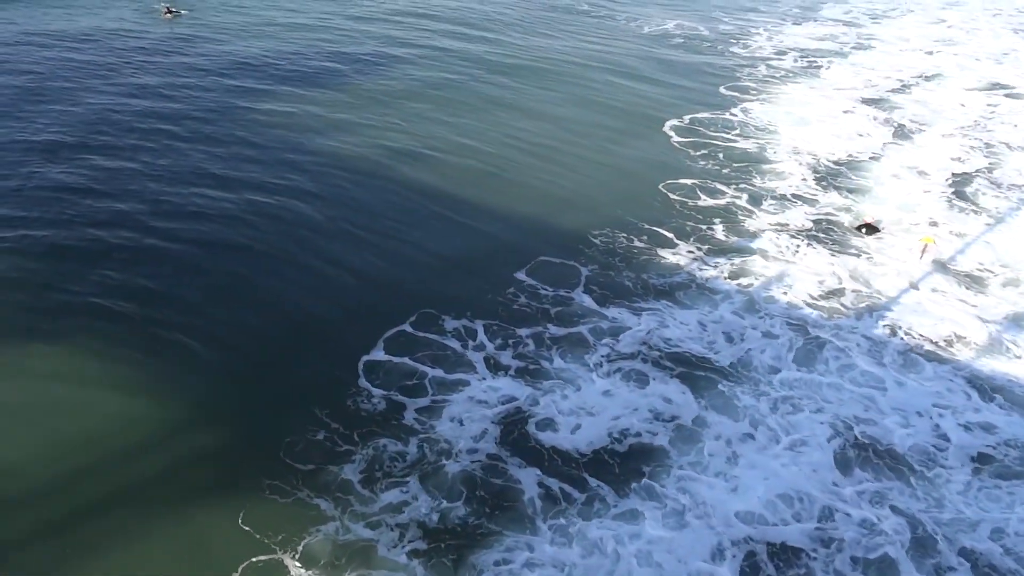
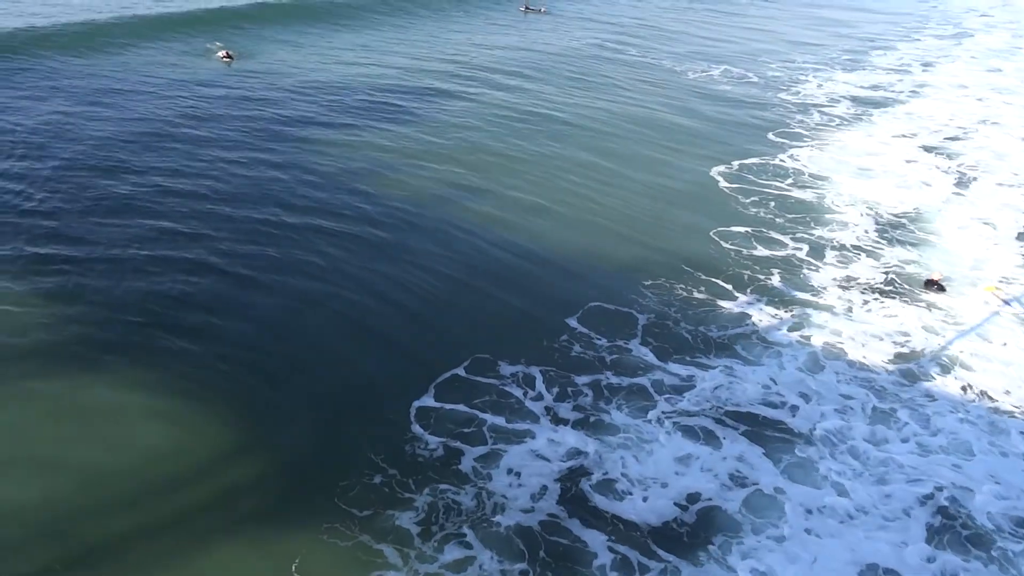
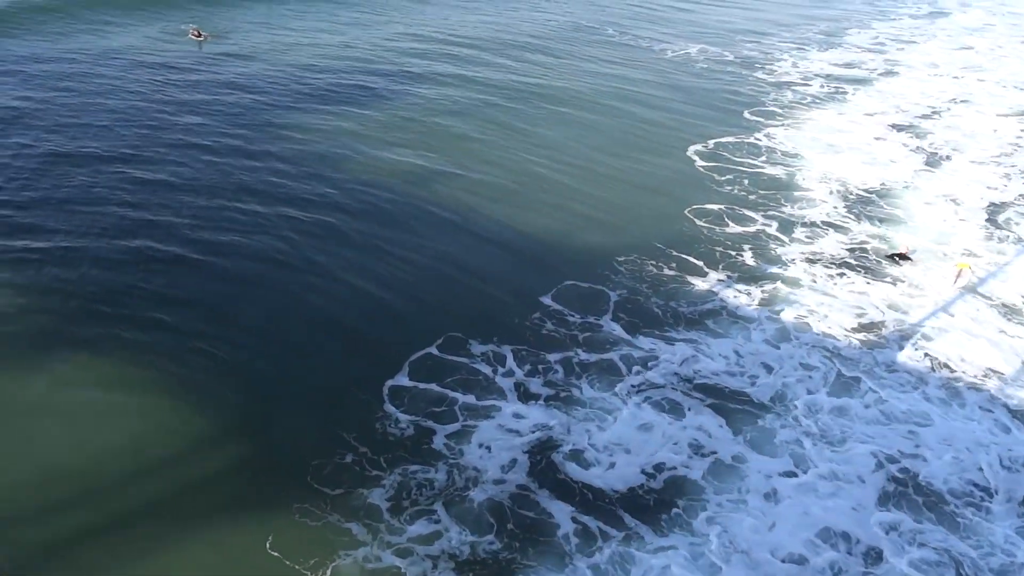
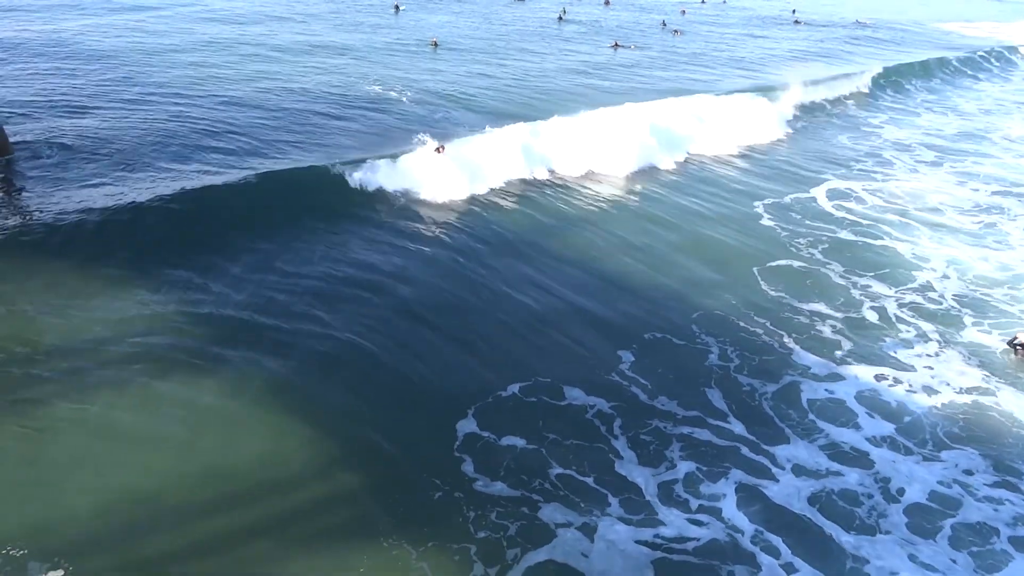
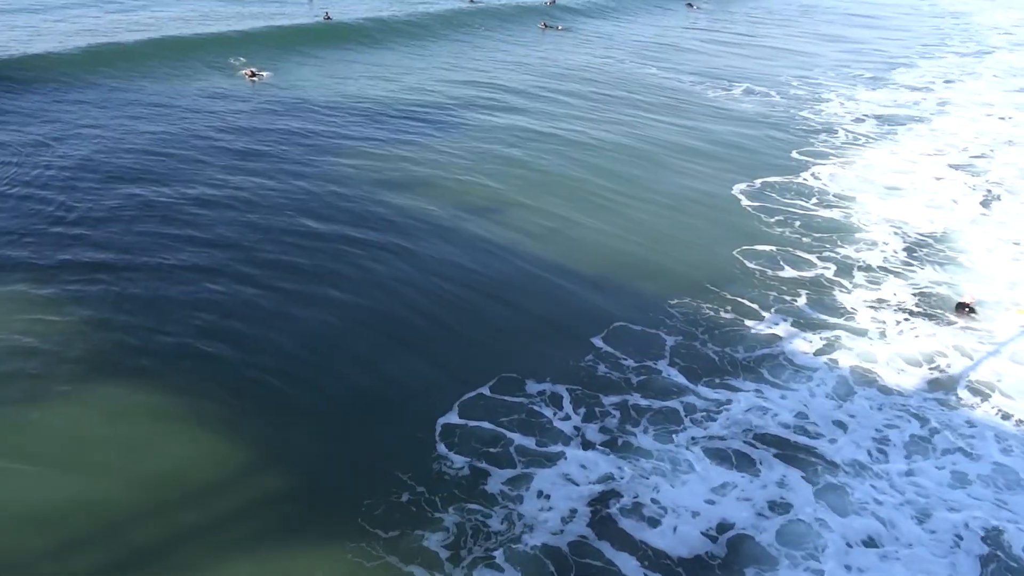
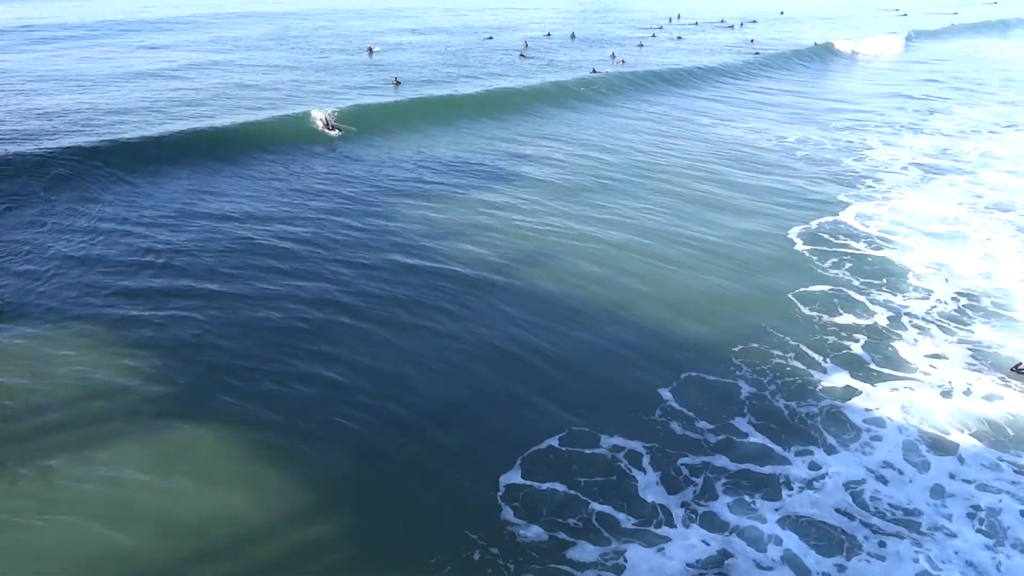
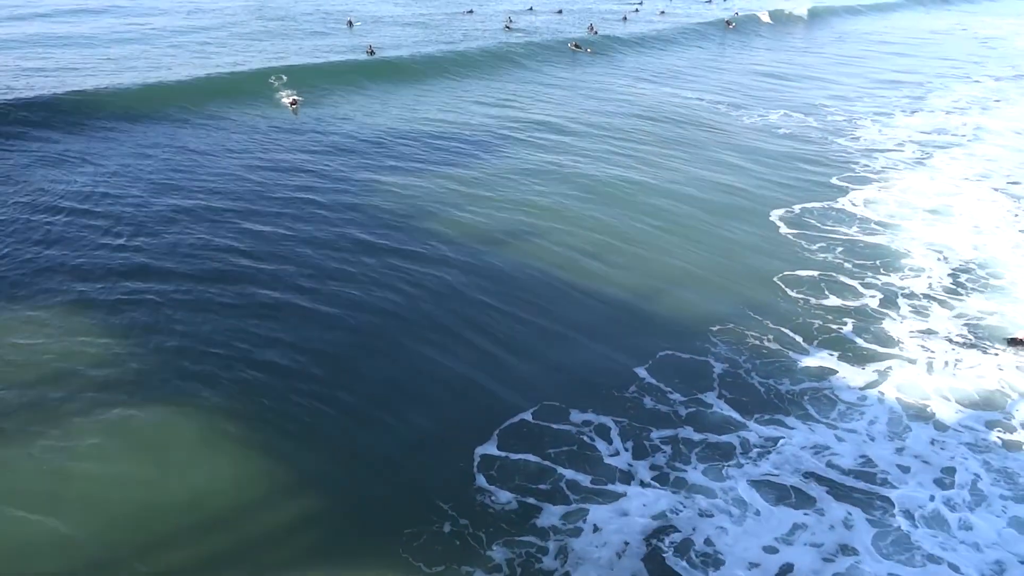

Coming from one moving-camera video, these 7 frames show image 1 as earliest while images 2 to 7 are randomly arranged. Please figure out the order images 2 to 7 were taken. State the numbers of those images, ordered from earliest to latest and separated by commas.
3, 2, 5, 7, 6, 4
